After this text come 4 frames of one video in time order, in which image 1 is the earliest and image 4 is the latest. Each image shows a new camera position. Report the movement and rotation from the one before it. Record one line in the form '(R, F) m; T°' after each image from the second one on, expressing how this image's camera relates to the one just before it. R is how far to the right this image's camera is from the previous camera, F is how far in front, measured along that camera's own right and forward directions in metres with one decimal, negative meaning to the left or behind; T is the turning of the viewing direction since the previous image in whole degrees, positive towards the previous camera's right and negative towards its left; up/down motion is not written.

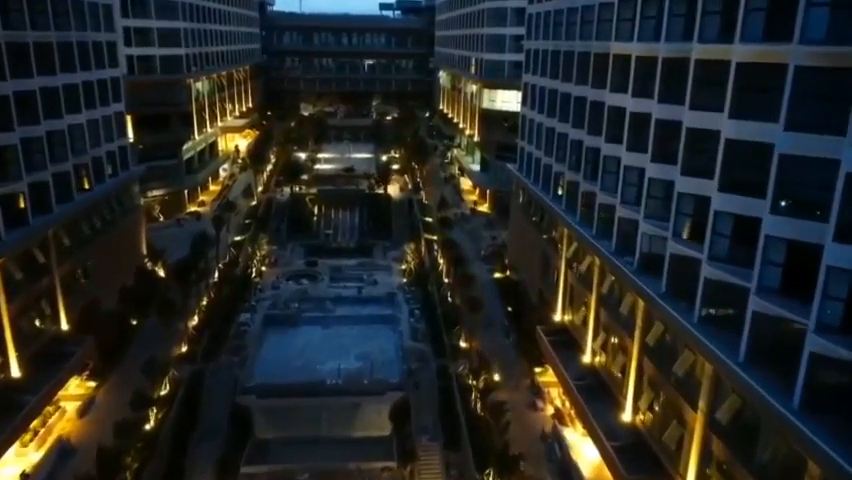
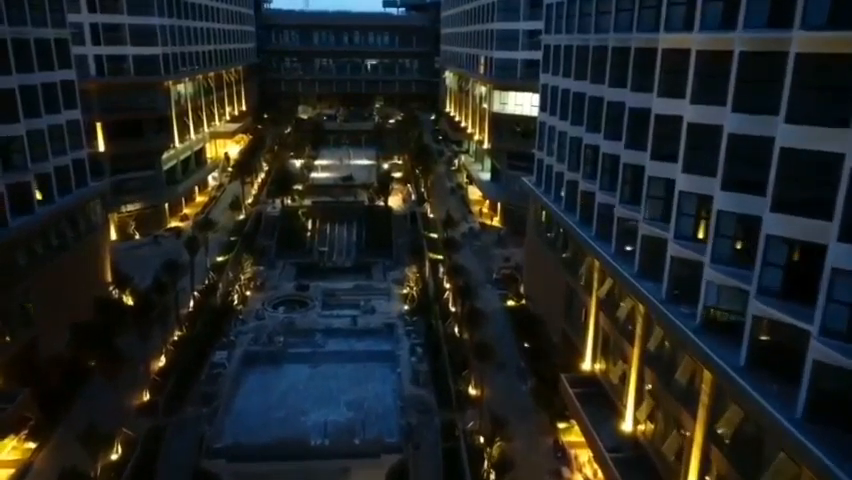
(+0.2, +5.7) m; -1°
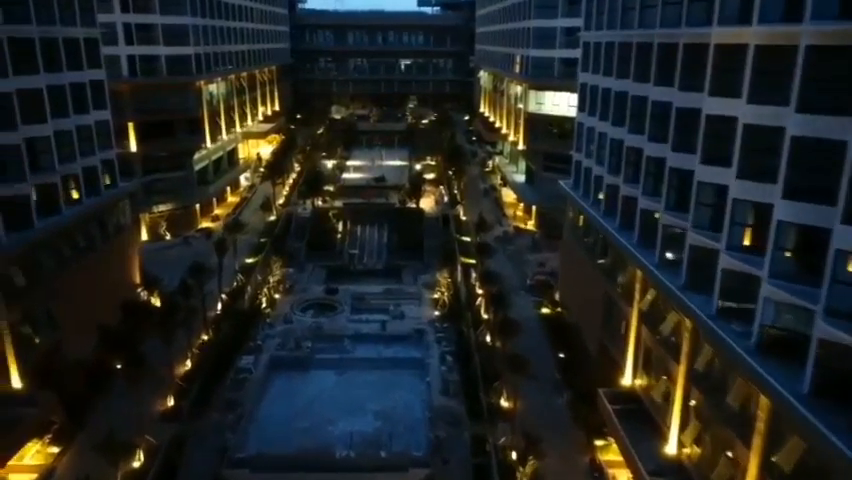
(+0.1, +1.2) m; -3°
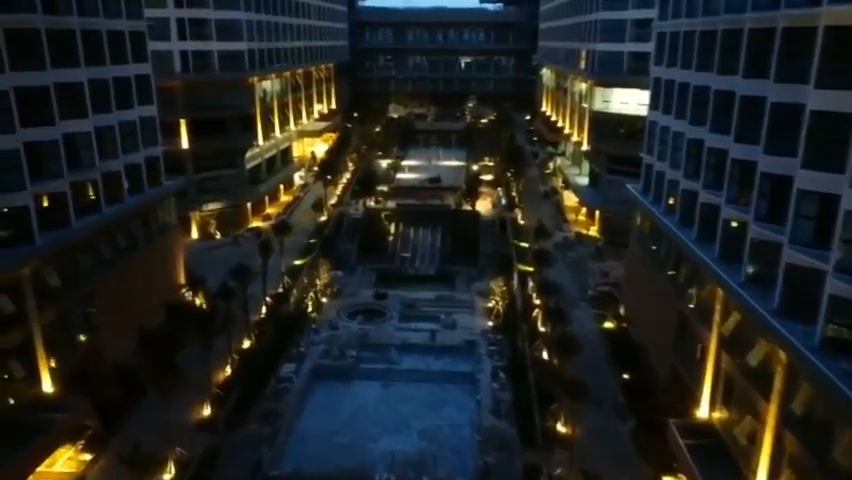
(+0.2, +2.4) m; -5°
